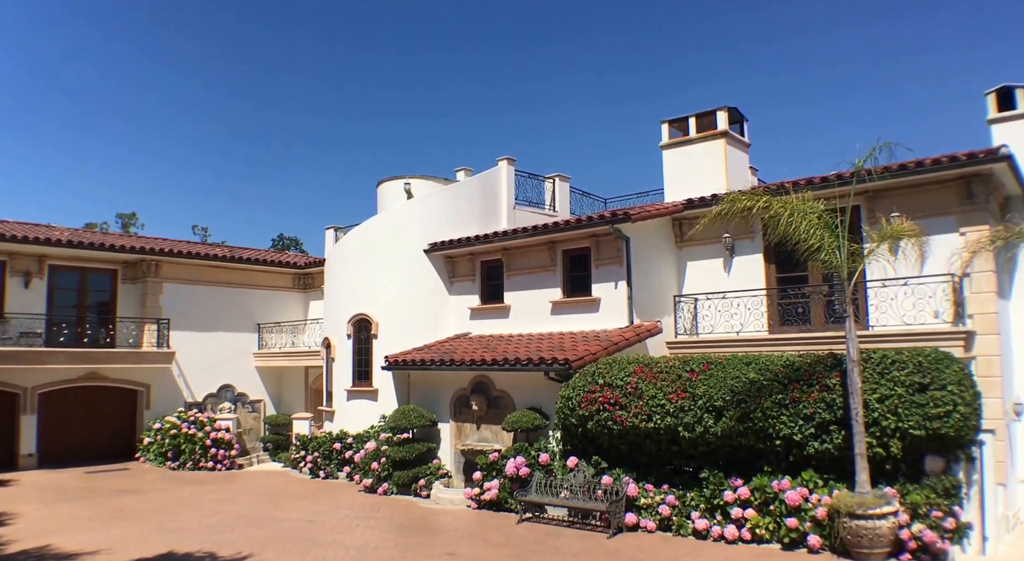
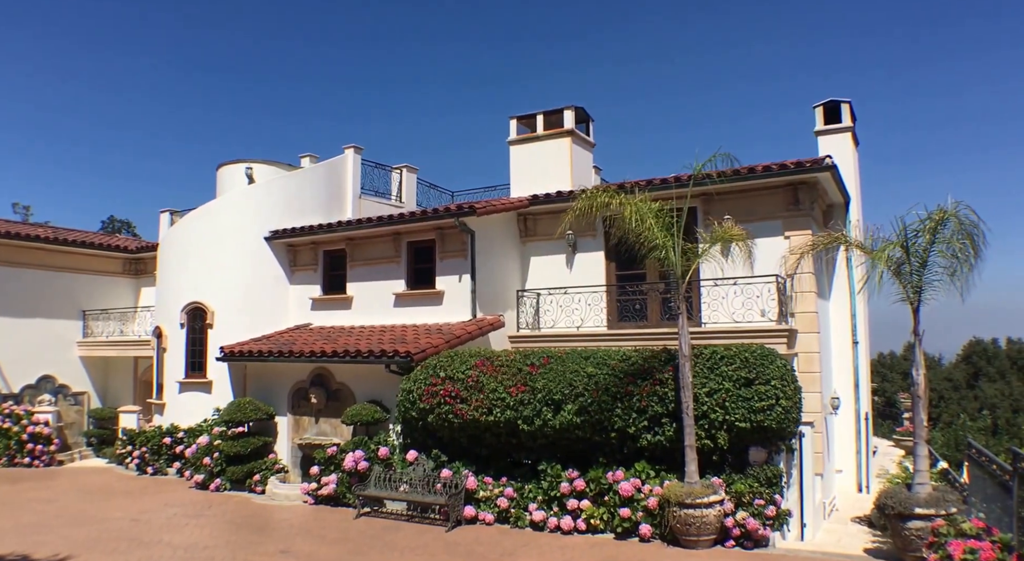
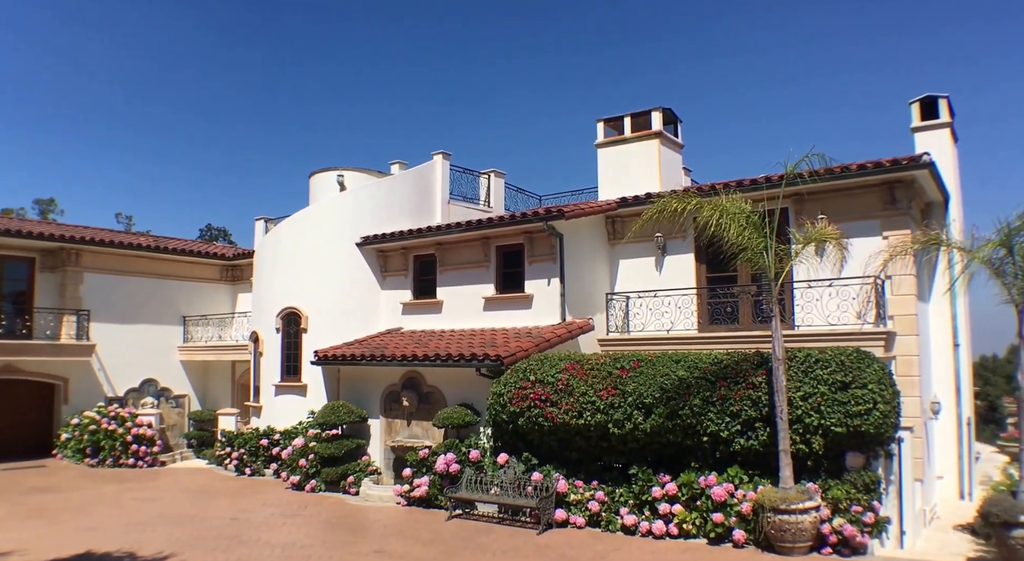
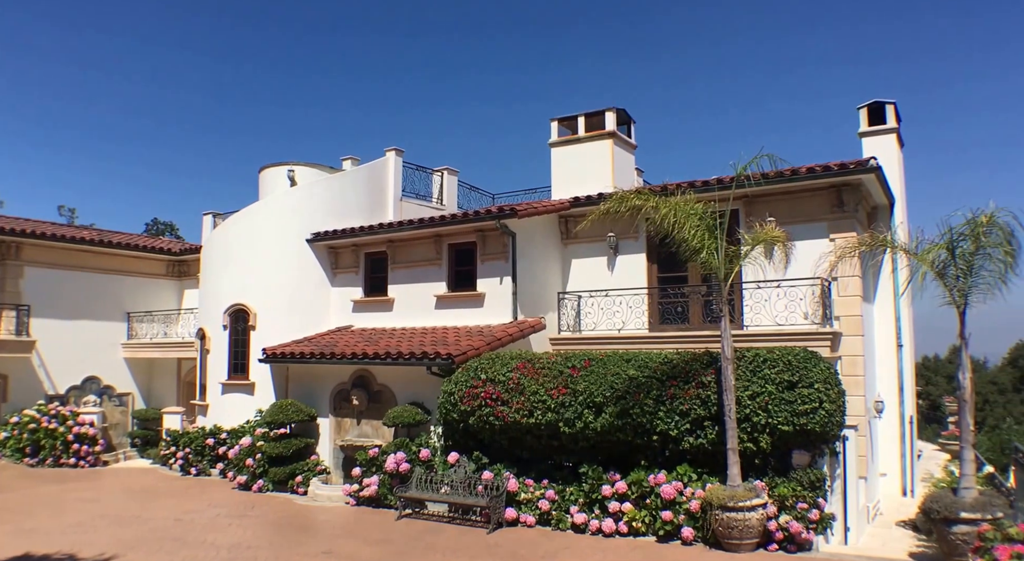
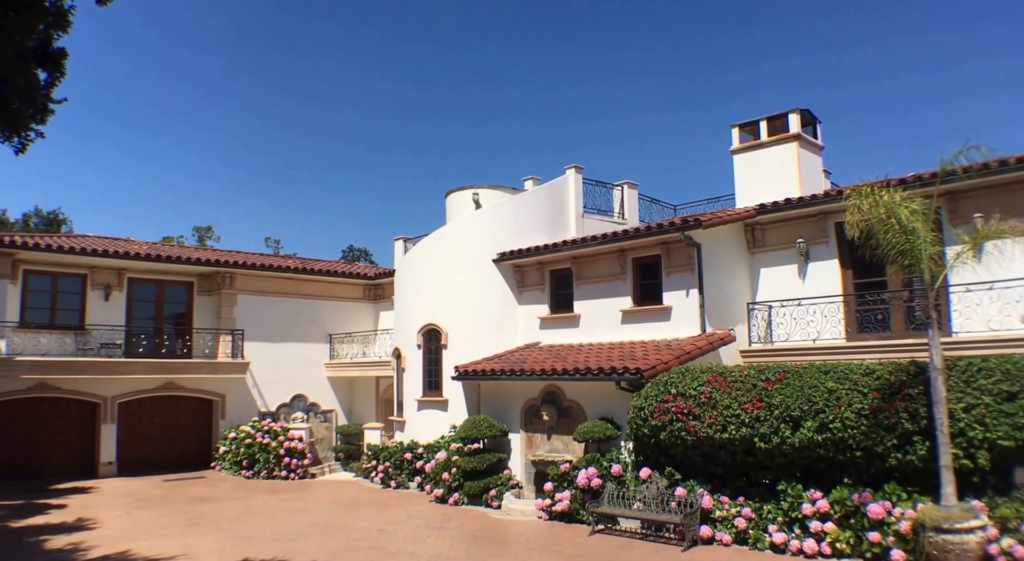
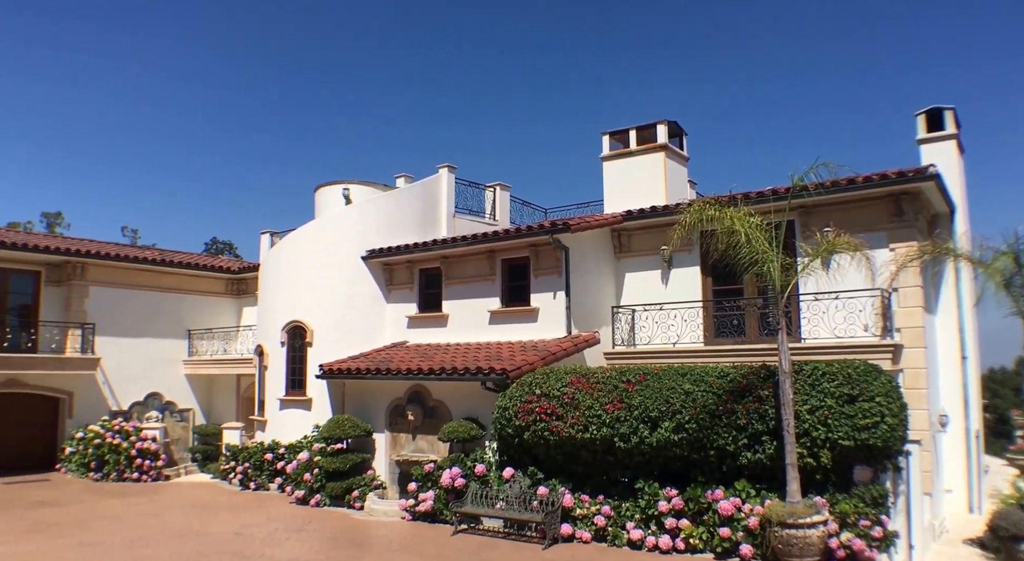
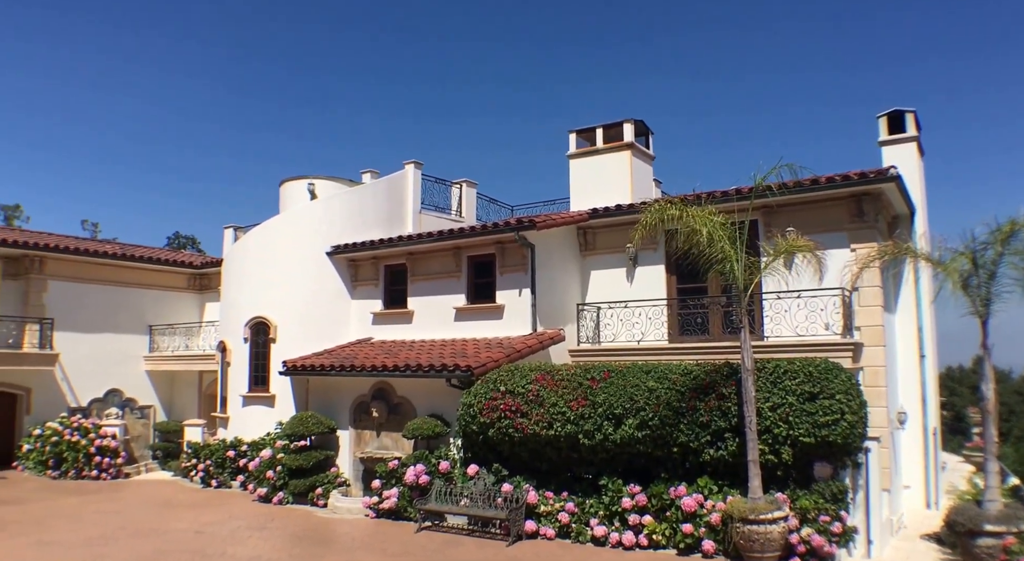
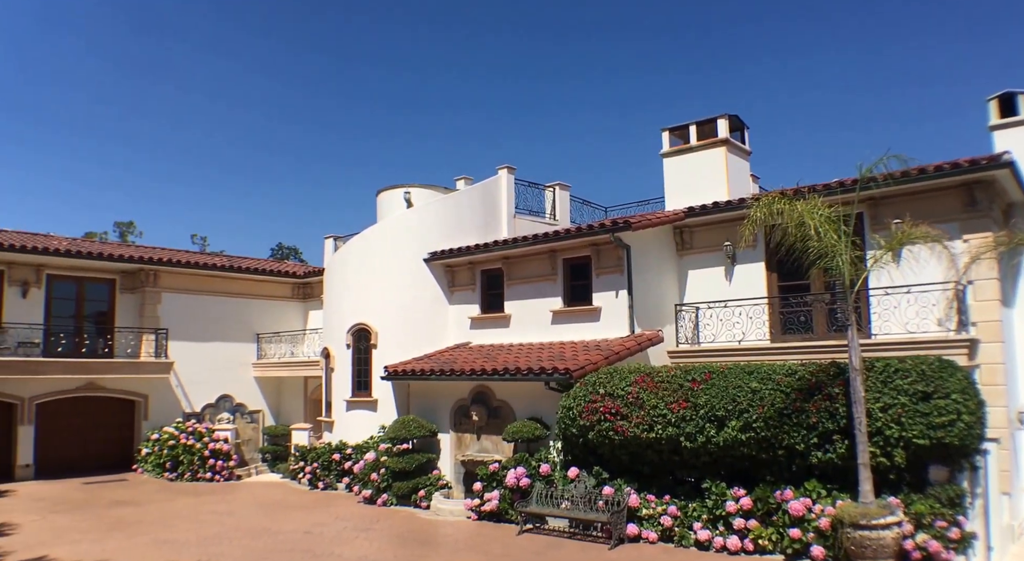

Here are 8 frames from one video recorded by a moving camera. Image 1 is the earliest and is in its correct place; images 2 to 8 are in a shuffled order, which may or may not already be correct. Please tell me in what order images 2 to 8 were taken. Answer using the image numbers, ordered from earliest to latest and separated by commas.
3, 4, 2, 7, 6, 8, 5
